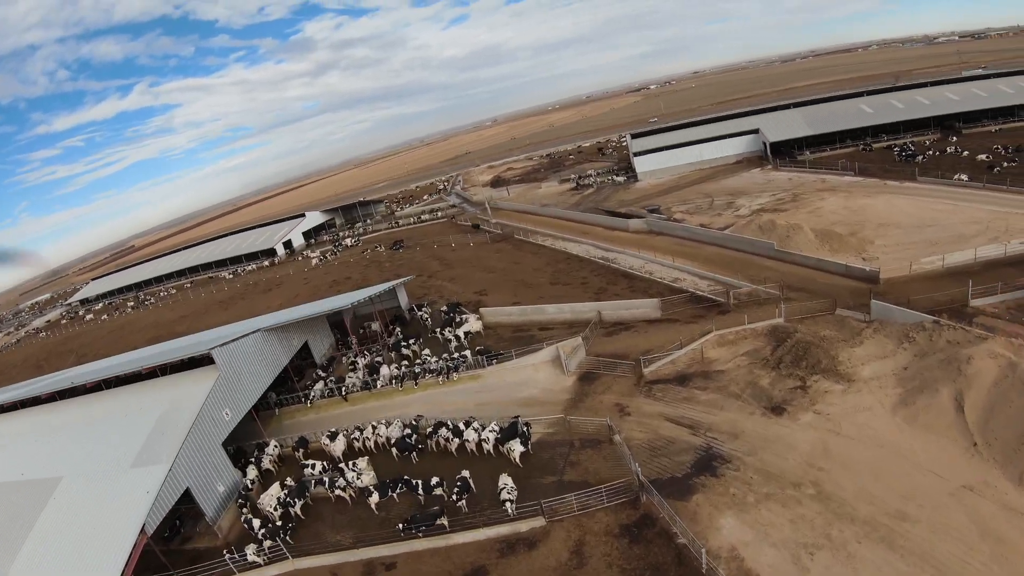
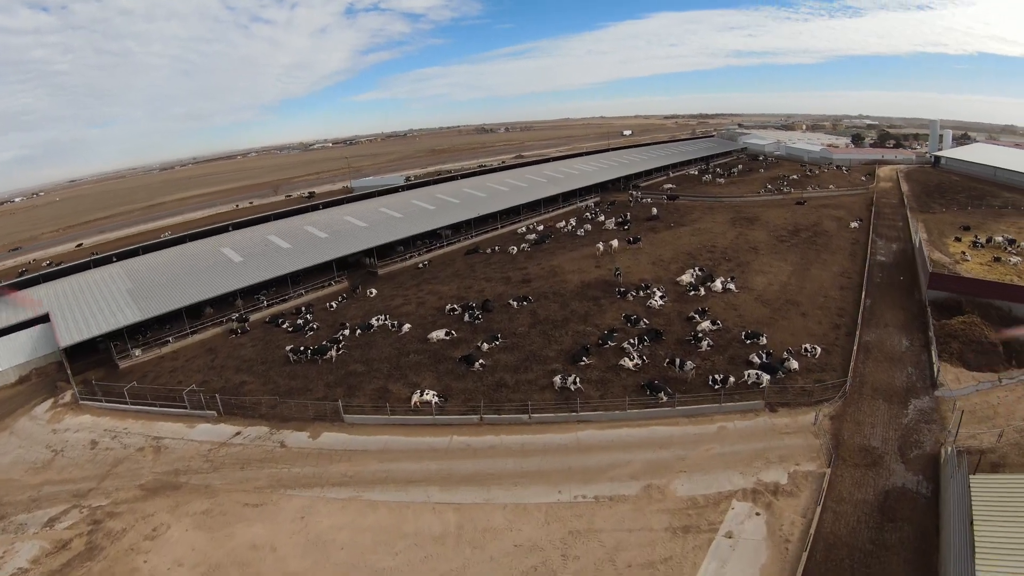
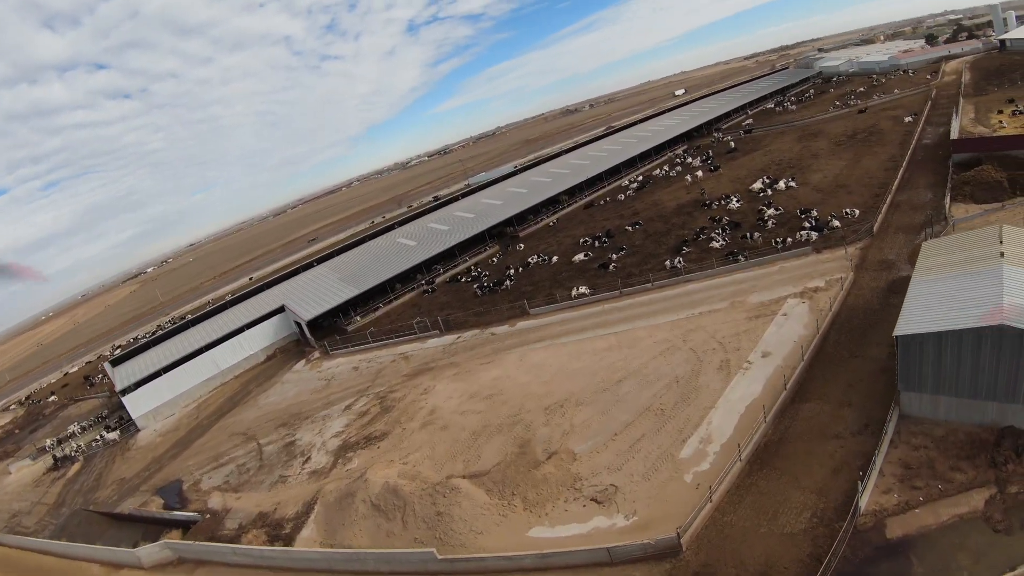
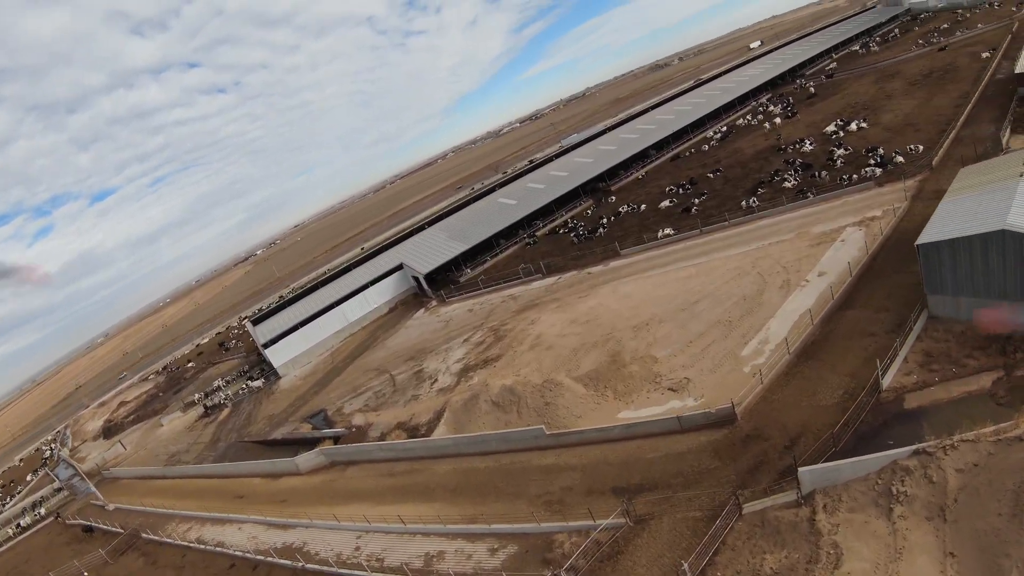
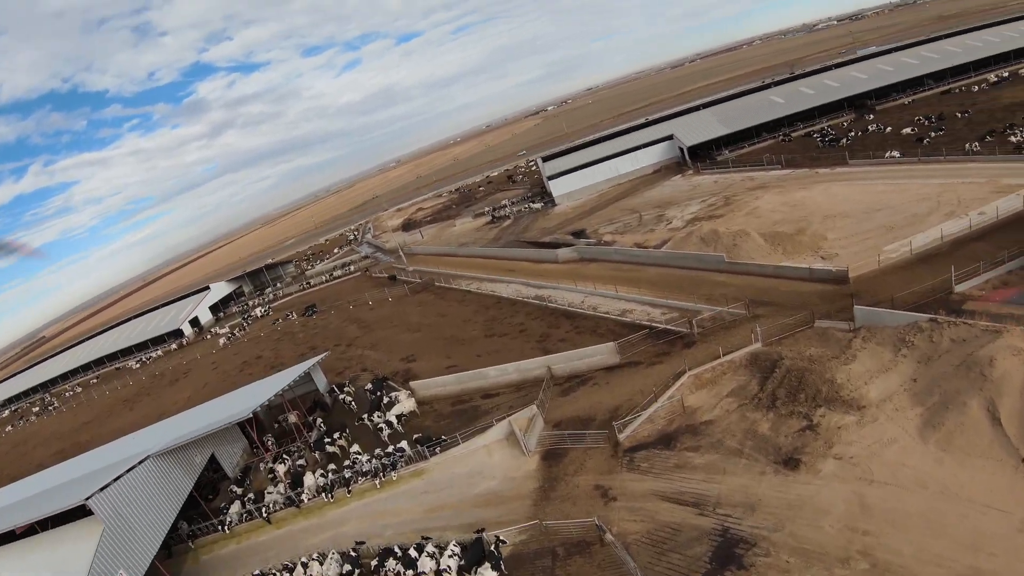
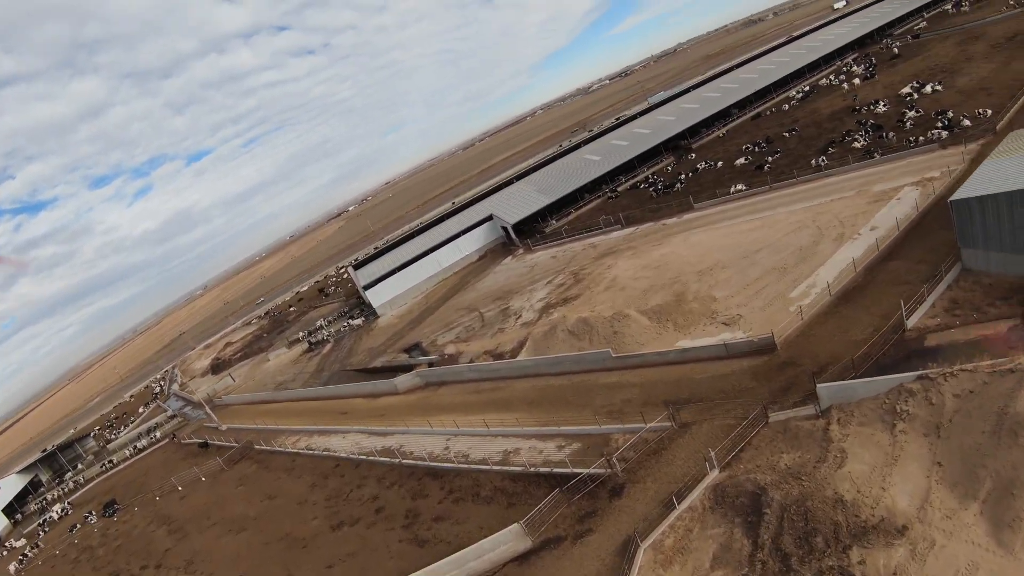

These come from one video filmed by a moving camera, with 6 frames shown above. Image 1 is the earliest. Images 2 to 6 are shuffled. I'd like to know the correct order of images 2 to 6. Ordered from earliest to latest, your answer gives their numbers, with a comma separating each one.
5, 6, 4, 3, 2
